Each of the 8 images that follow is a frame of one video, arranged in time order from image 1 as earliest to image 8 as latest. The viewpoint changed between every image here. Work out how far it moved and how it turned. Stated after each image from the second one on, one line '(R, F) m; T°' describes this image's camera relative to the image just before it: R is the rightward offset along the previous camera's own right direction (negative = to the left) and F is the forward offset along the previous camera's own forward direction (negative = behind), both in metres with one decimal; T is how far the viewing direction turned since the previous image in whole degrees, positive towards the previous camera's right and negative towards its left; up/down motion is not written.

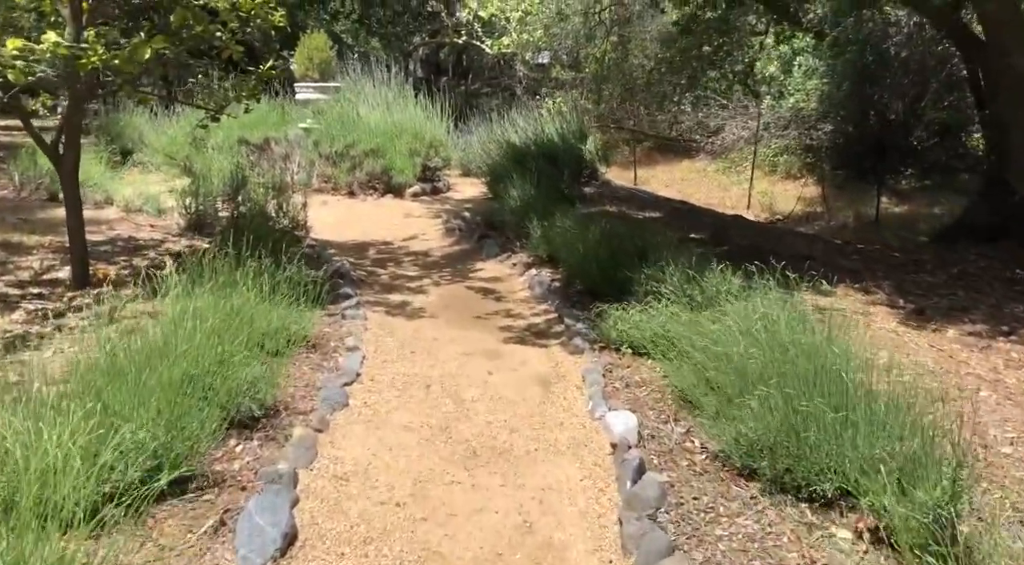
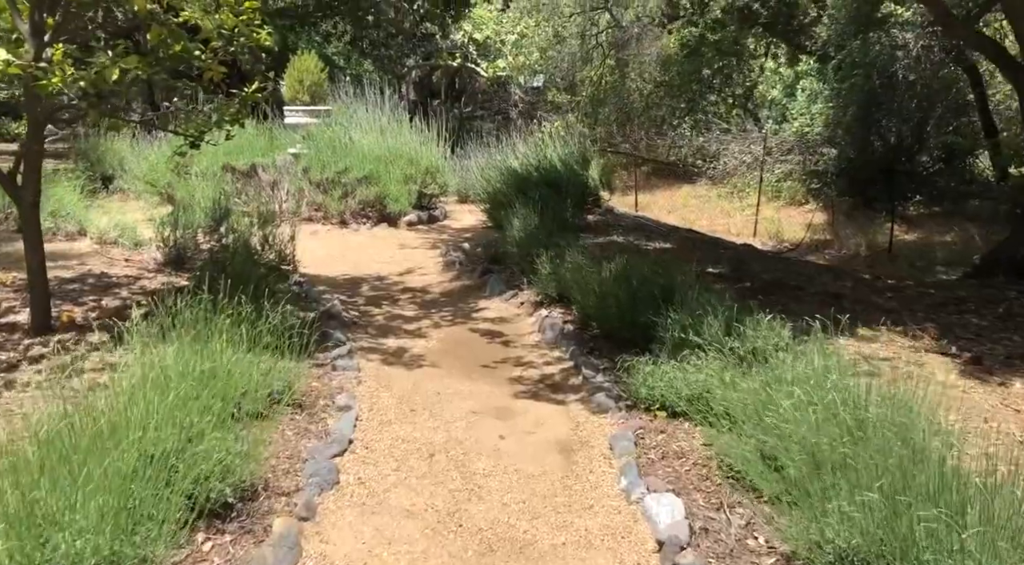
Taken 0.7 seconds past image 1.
(-0.1, +0.5) m; +1°
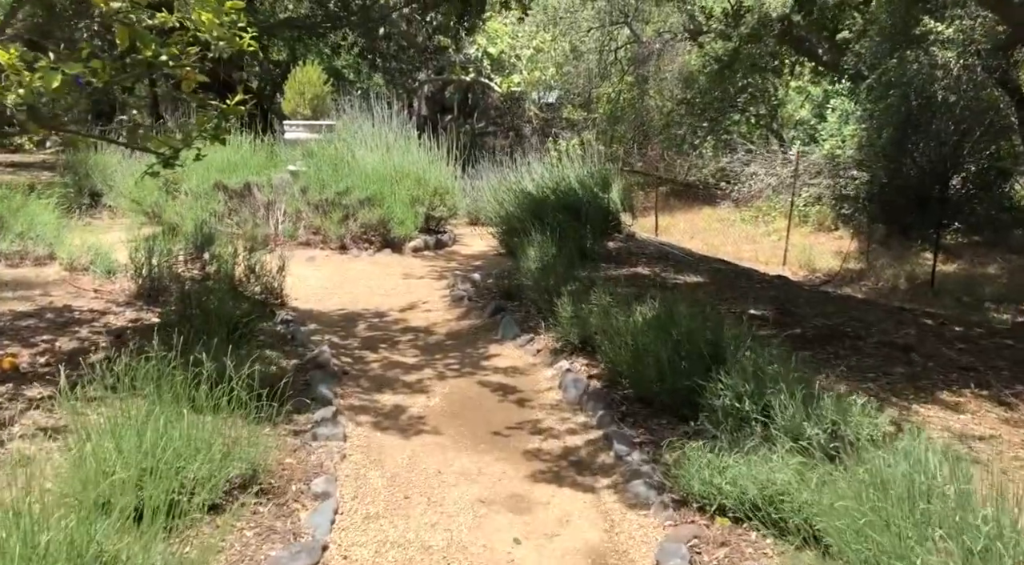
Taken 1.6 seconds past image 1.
(0.0, +0.7) m; -1°
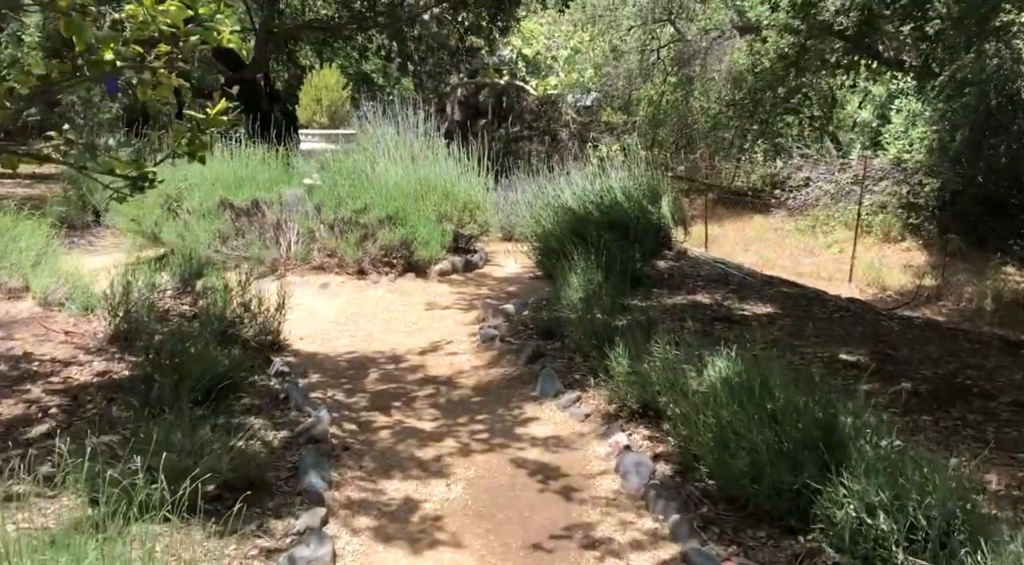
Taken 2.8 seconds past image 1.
(0.0, +0.9) m; -2°
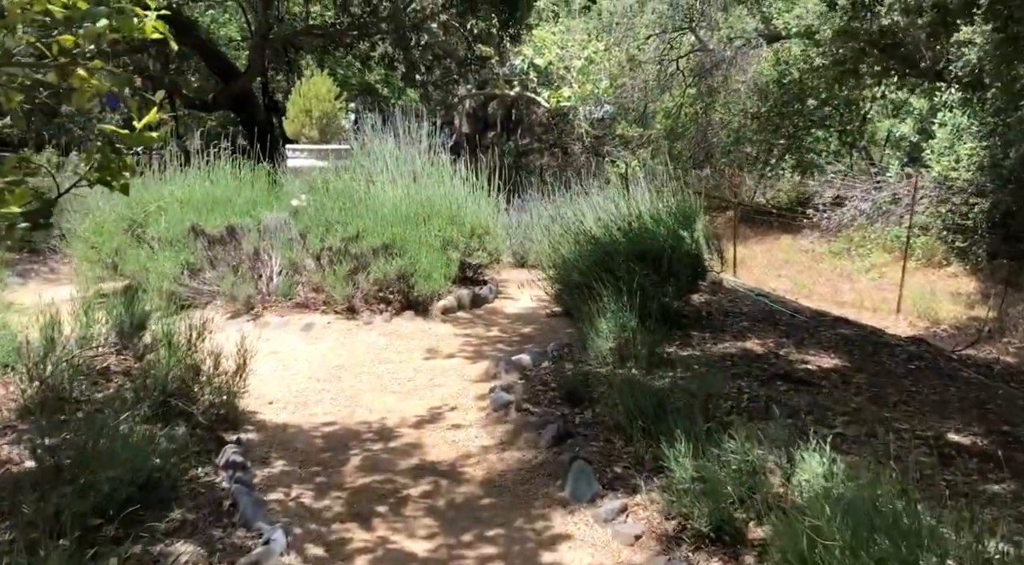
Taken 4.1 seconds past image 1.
(-0.1, +1.0) m; 0°
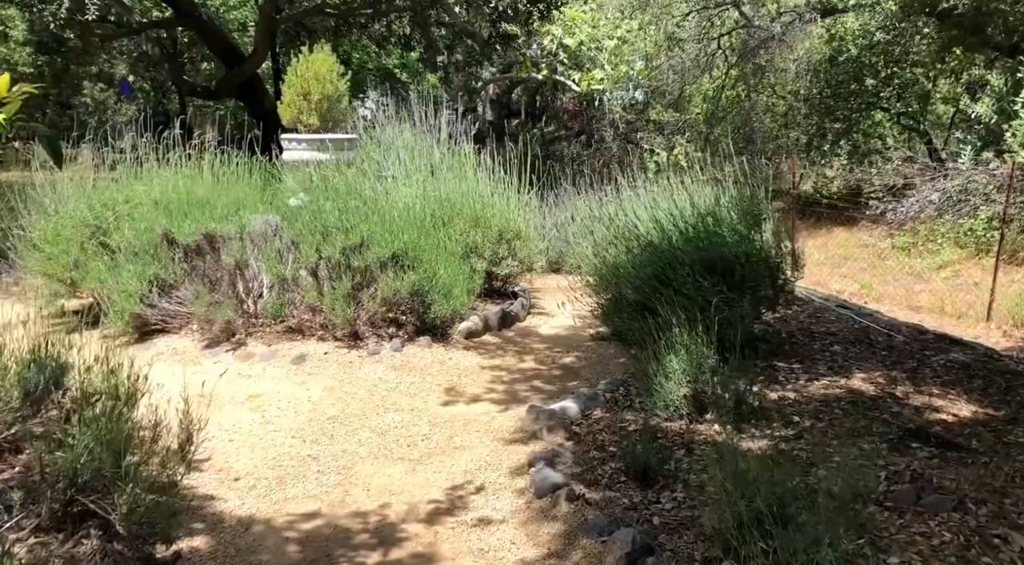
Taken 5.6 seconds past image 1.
(-0.1, +1.2) m; -2°
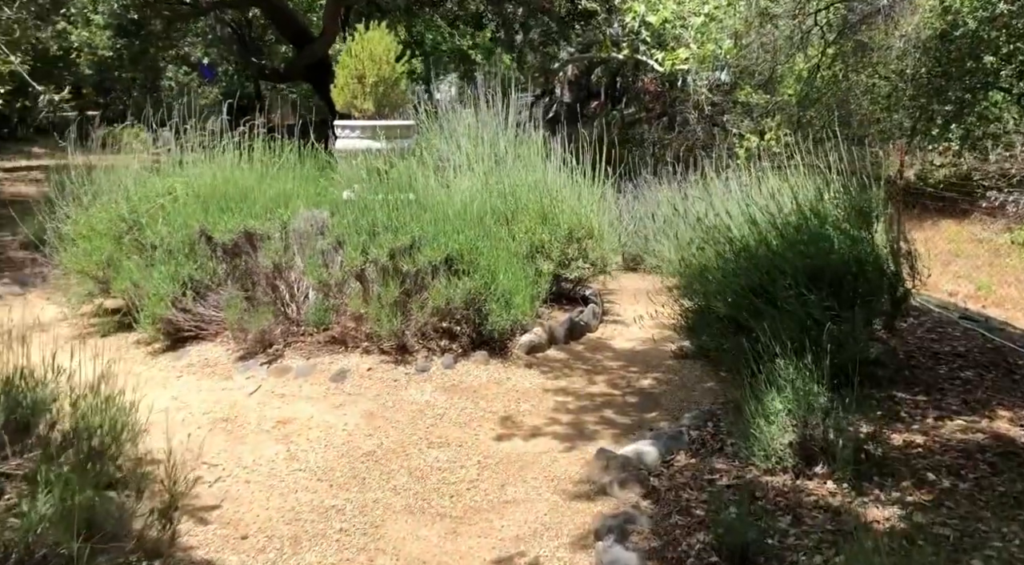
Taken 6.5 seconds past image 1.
(0.0, +0.7) m; -5°
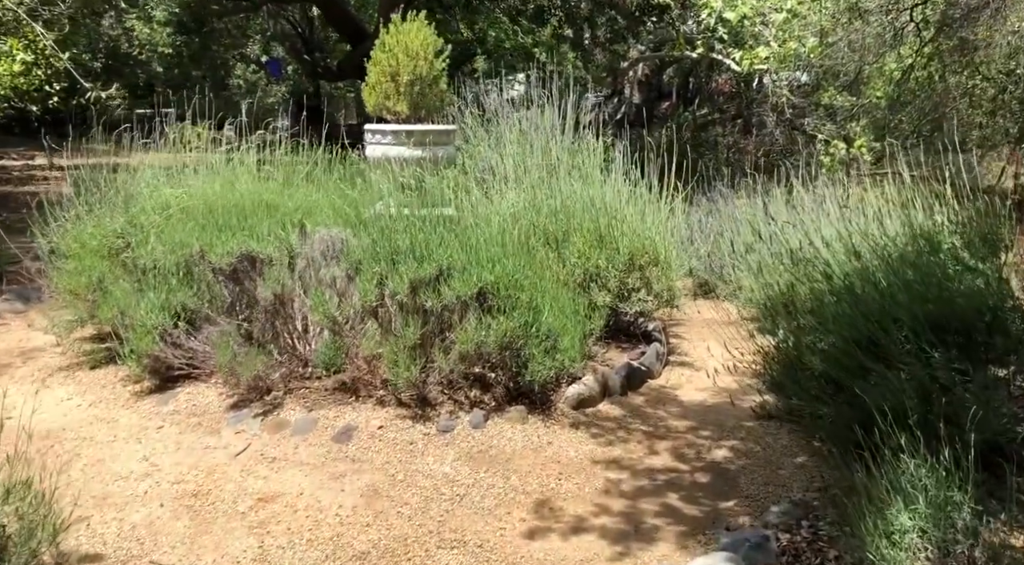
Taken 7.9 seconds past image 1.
(+0.1, +0.8) m; -4°
